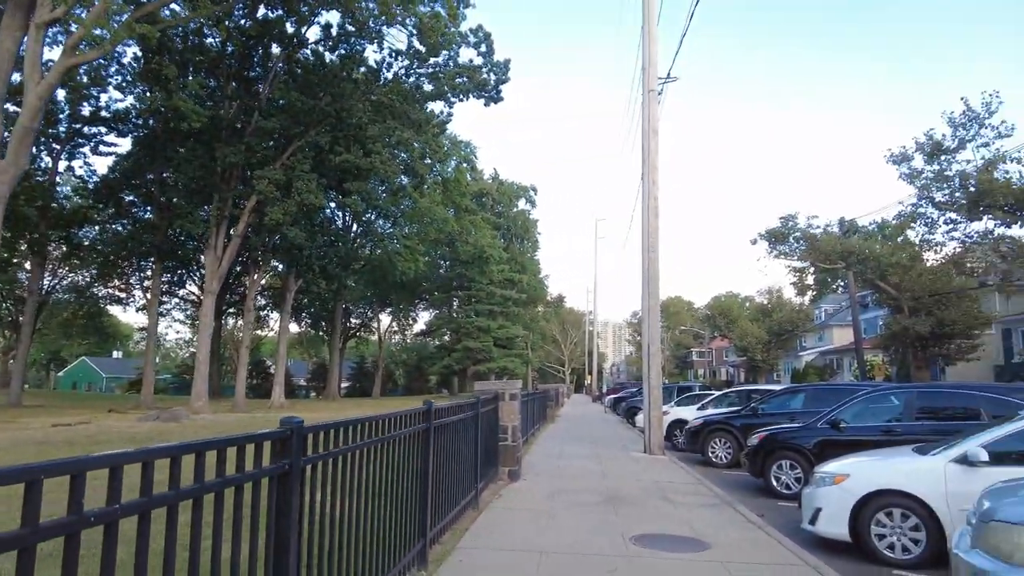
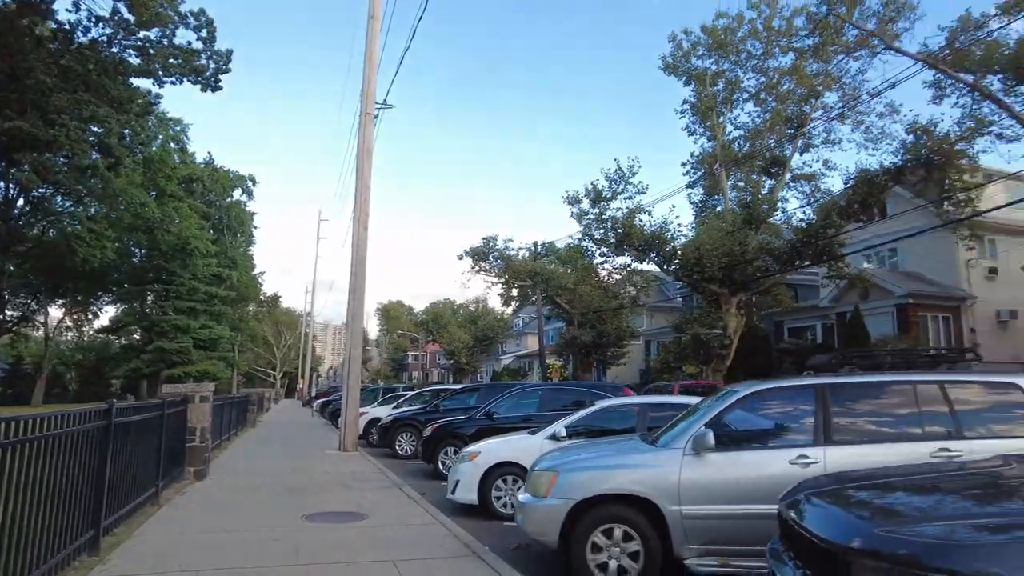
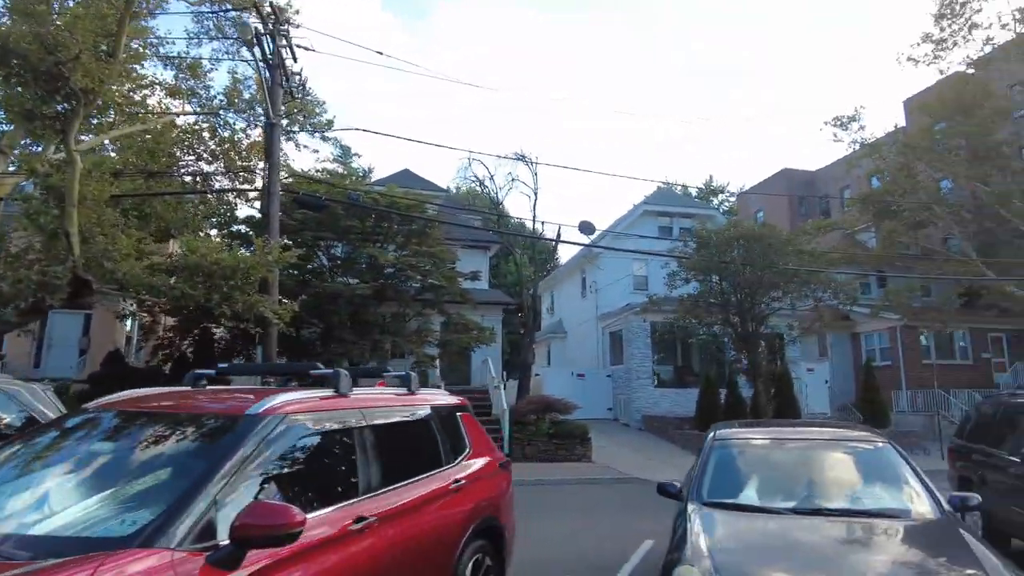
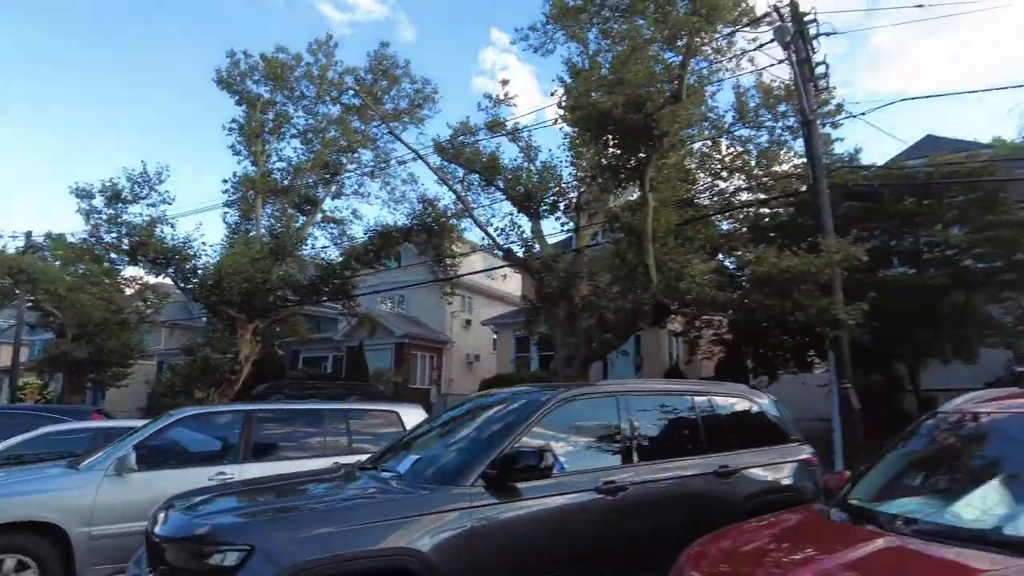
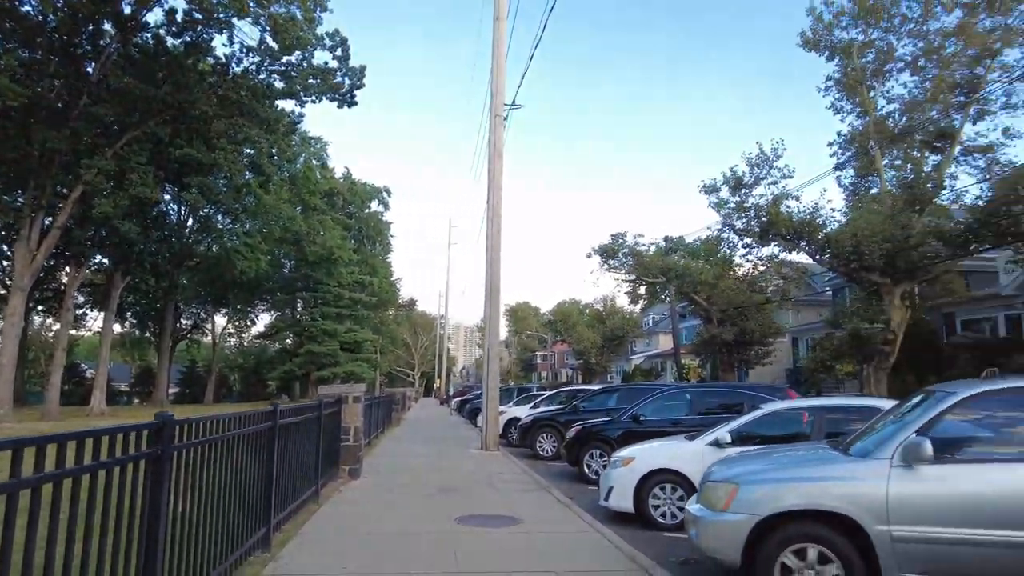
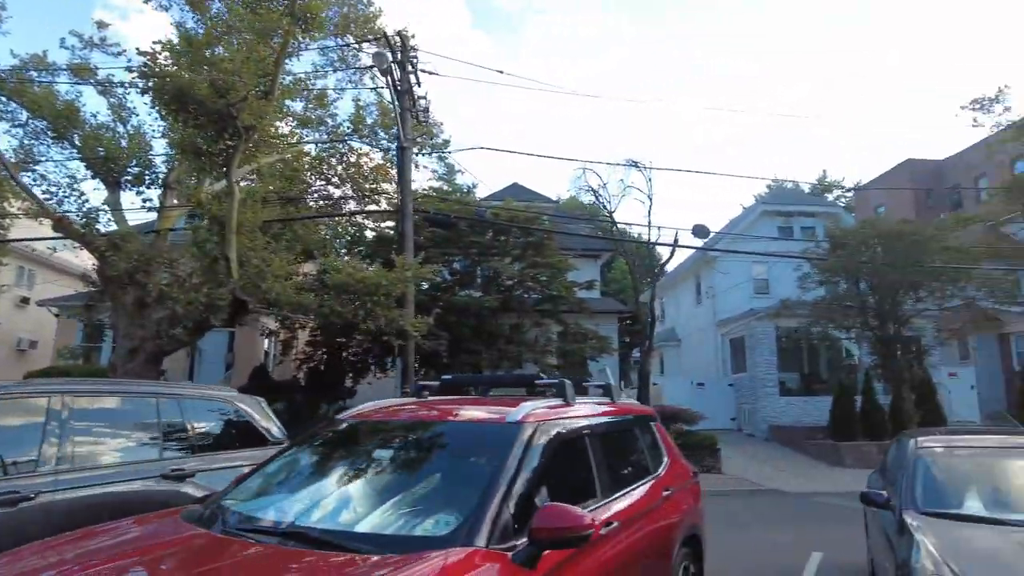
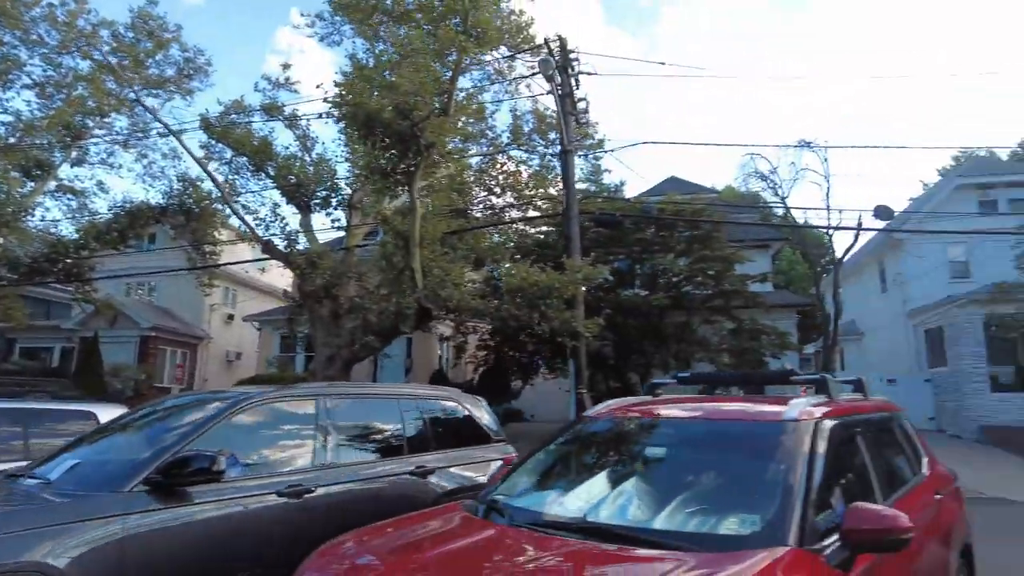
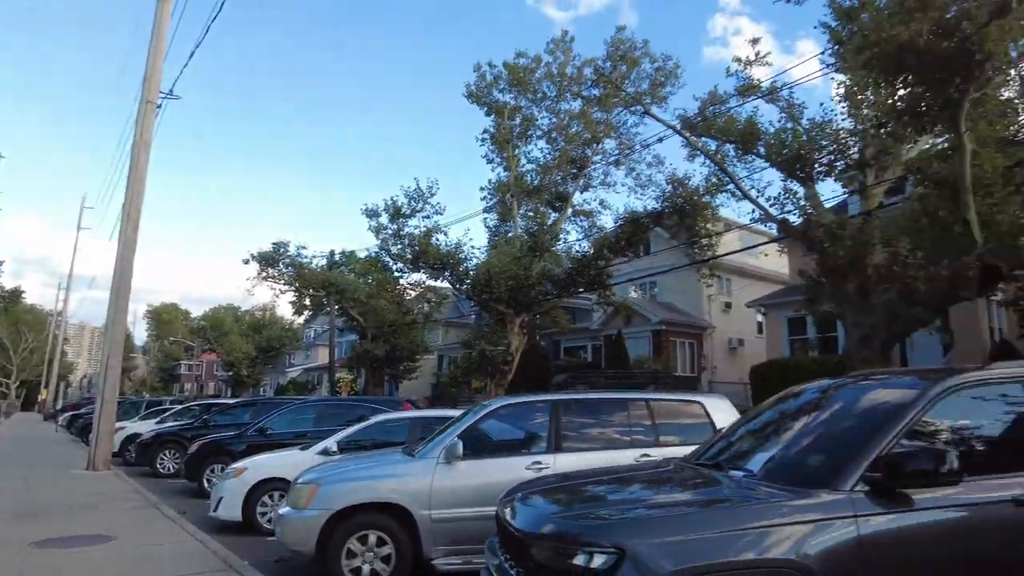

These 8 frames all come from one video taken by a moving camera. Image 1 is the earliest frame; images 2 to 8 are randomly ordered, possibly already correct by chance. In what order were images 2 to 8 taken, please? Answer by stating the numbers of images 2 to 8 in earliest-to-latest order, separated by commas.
5, 2, 8, 4, 7, 6, 3
